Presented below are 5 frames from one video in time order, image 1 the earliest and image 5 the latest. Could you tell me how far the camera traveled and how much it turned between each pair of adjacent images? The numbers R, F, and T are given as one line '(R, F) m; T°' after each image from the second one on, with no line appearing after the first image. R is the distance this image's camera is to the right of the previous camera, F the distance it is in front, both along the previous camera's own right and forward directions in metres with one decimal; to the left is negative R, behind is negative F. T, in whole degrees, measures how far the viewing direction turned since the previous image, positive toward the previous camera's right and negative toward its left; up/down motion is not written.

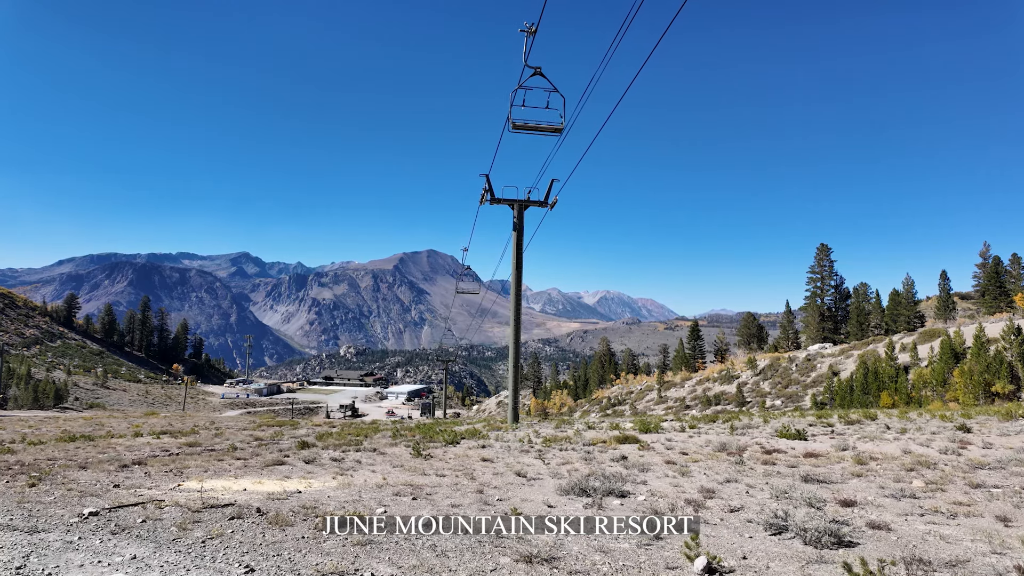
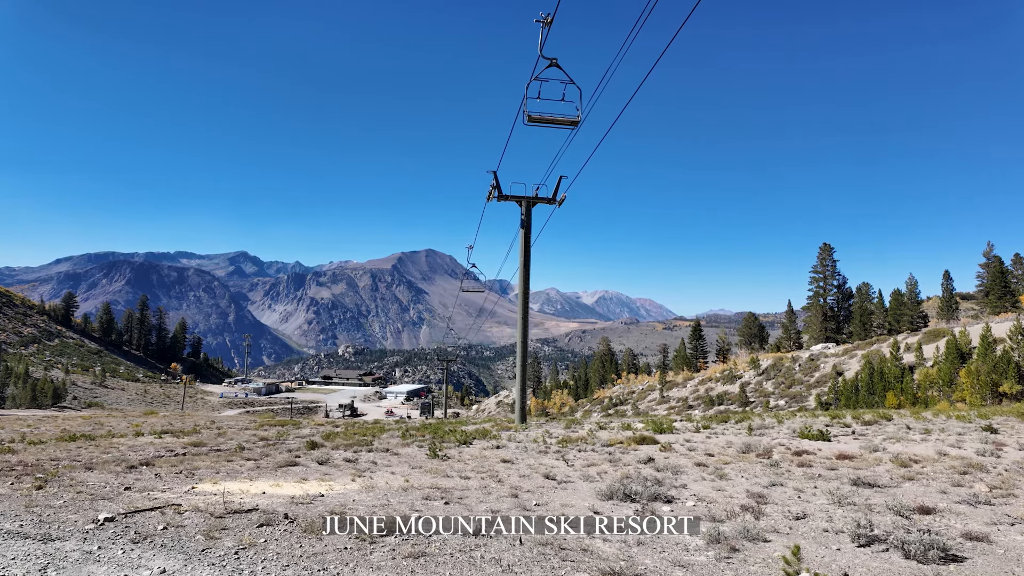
(-0.8, +0.5) m; 0°
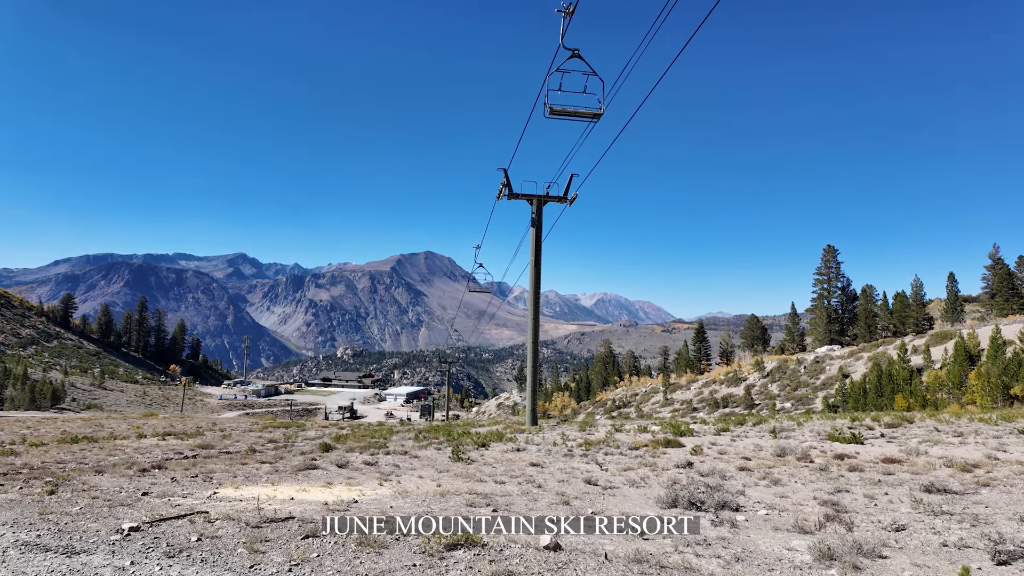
(-1.0, +0.6) m; 0°
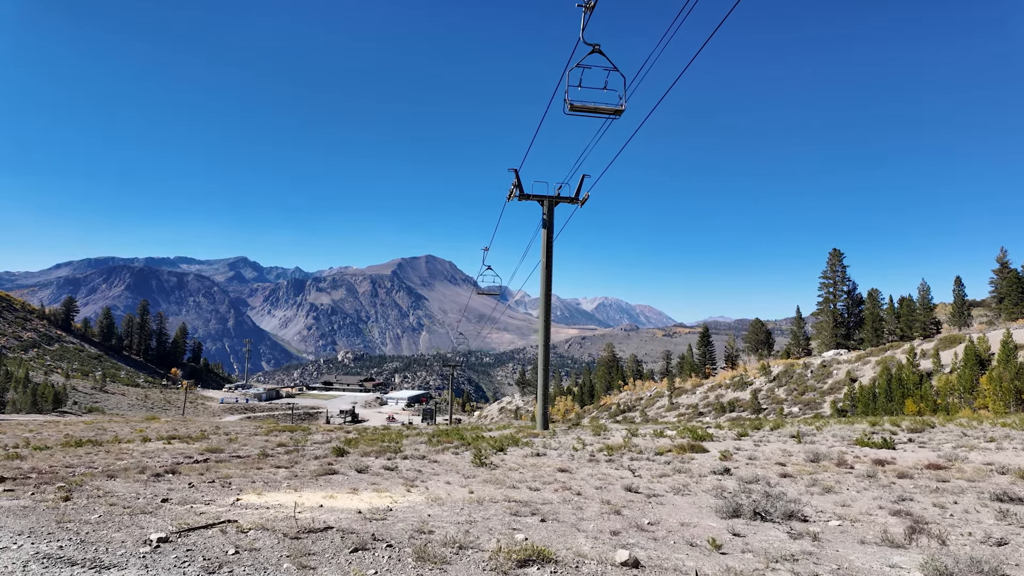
(-0.9, +0.5) m; 0°
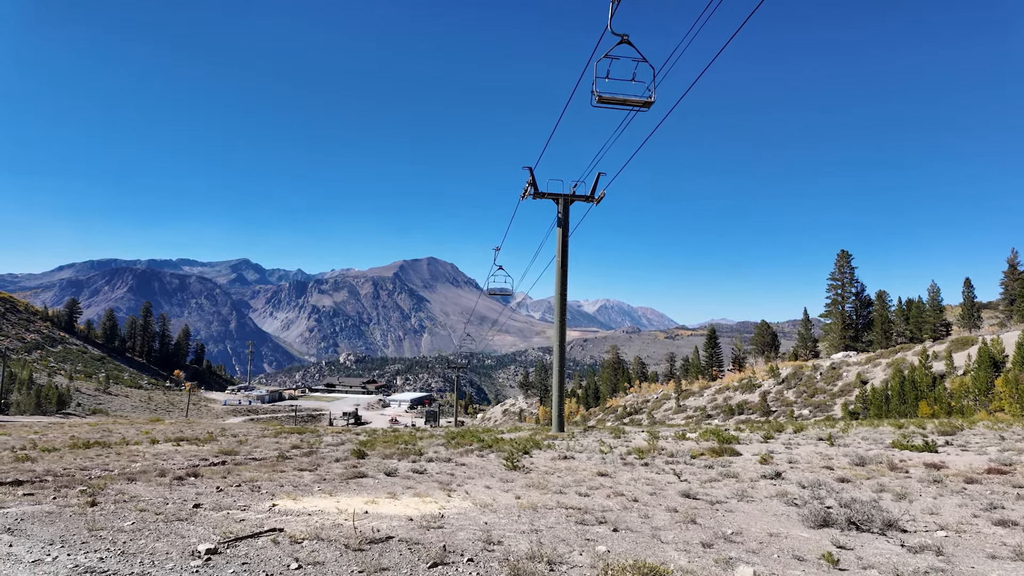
(-1.1, +0.6) m; 0°
